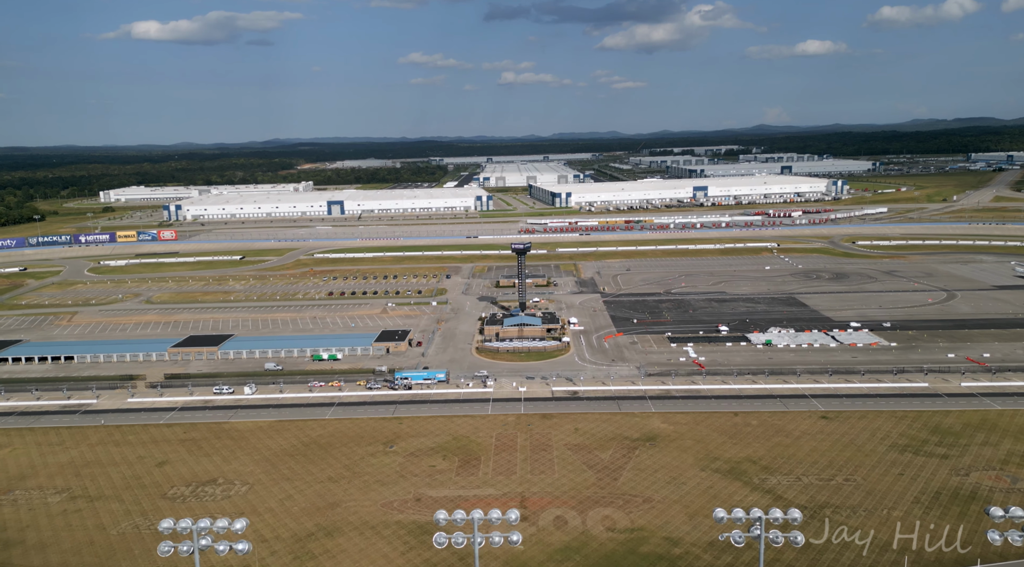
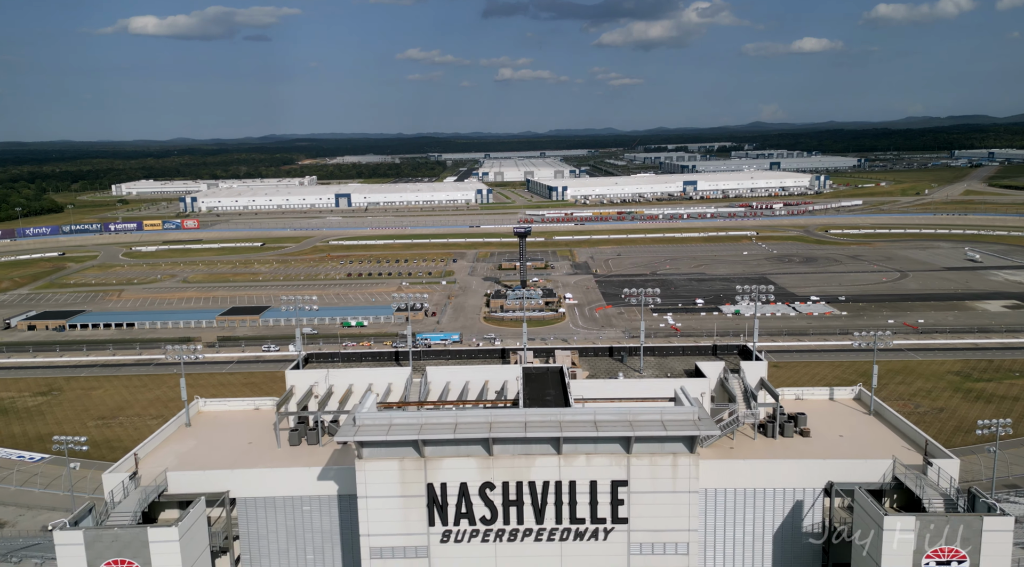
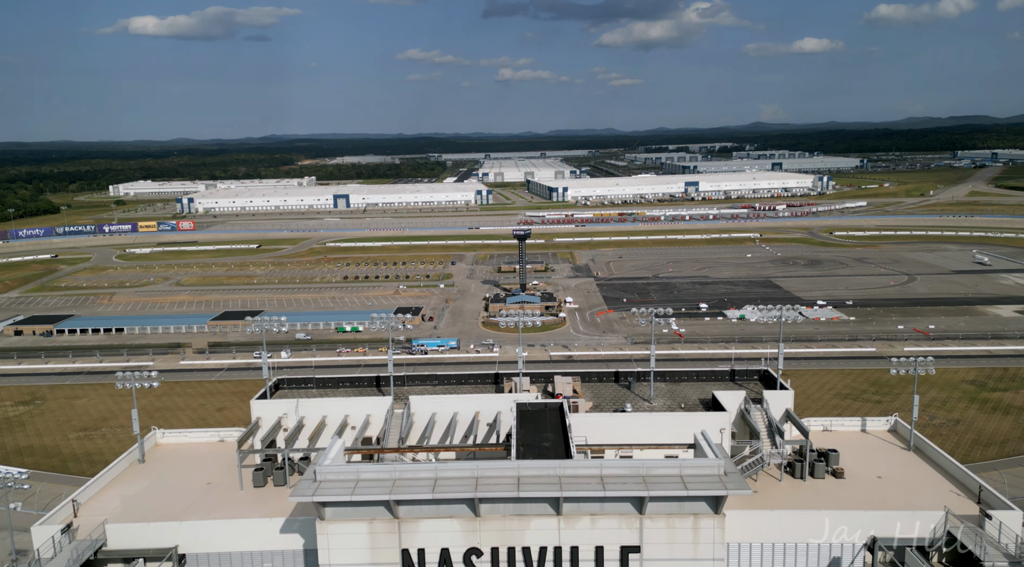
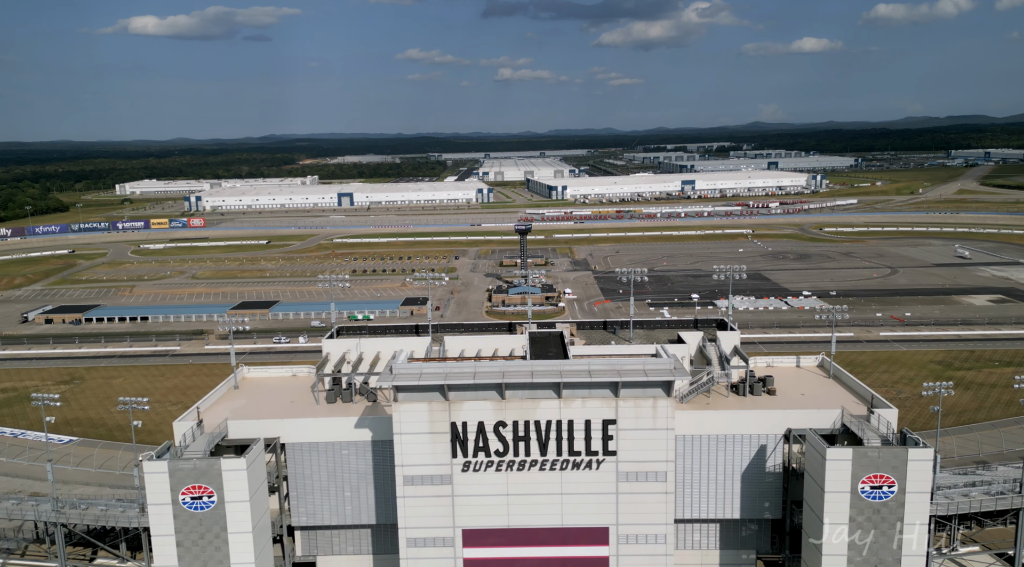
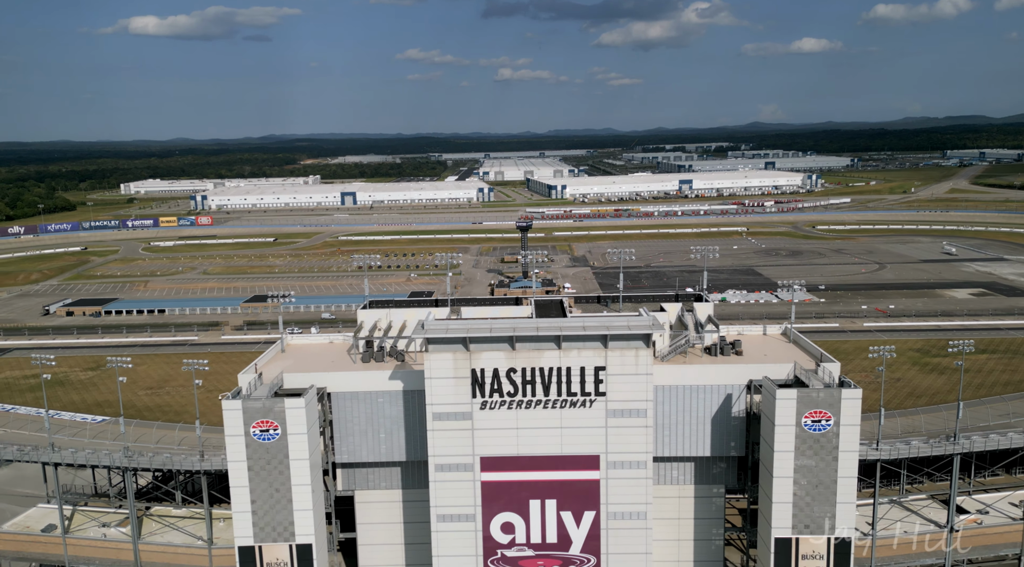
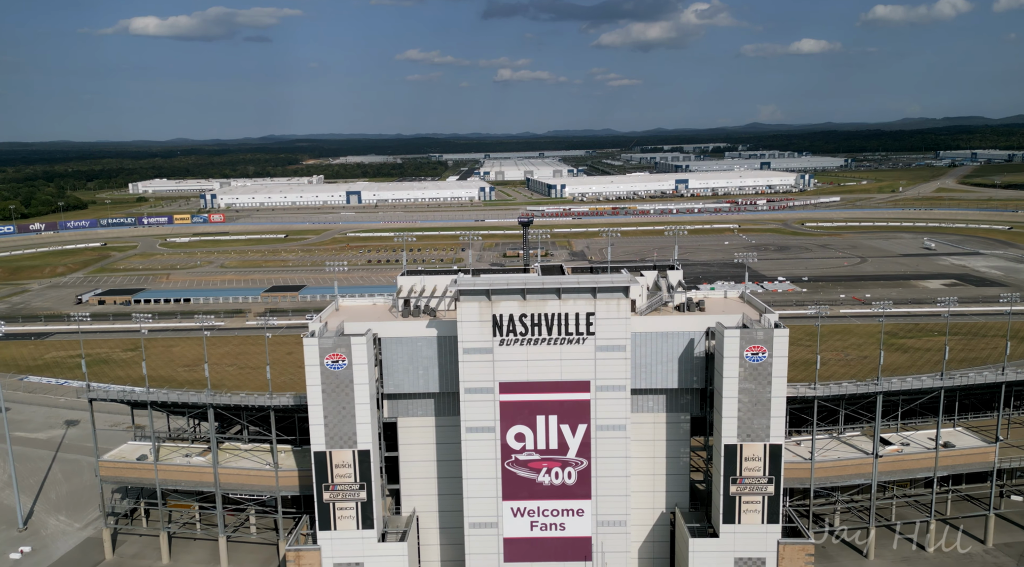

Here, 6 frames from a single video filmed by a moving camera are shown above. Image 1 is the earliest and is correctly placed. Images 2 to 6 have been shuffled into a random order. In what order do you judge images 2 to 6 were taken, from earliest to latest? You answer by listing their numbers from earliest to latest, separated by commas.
3, 2, 4, 5, 6
